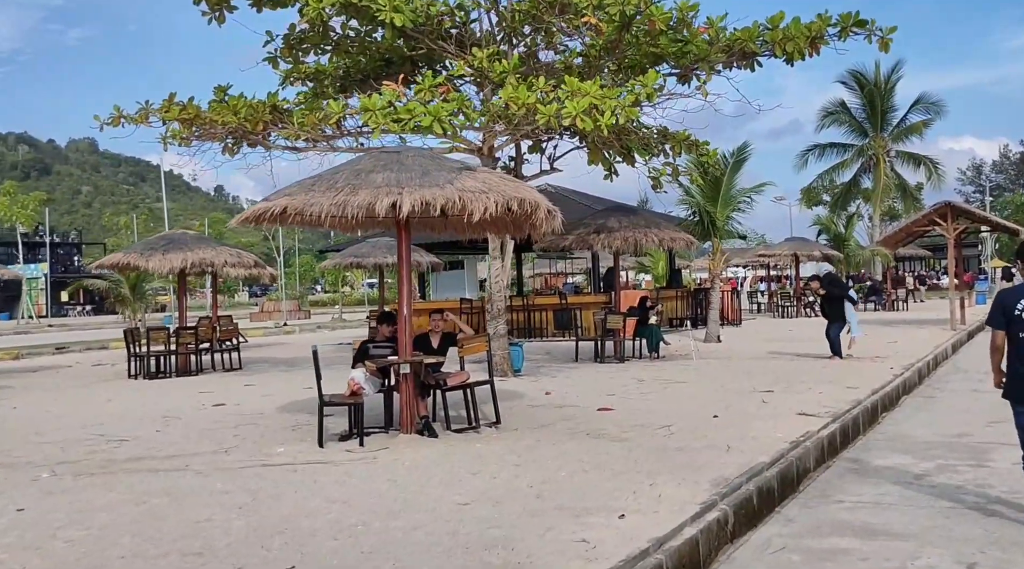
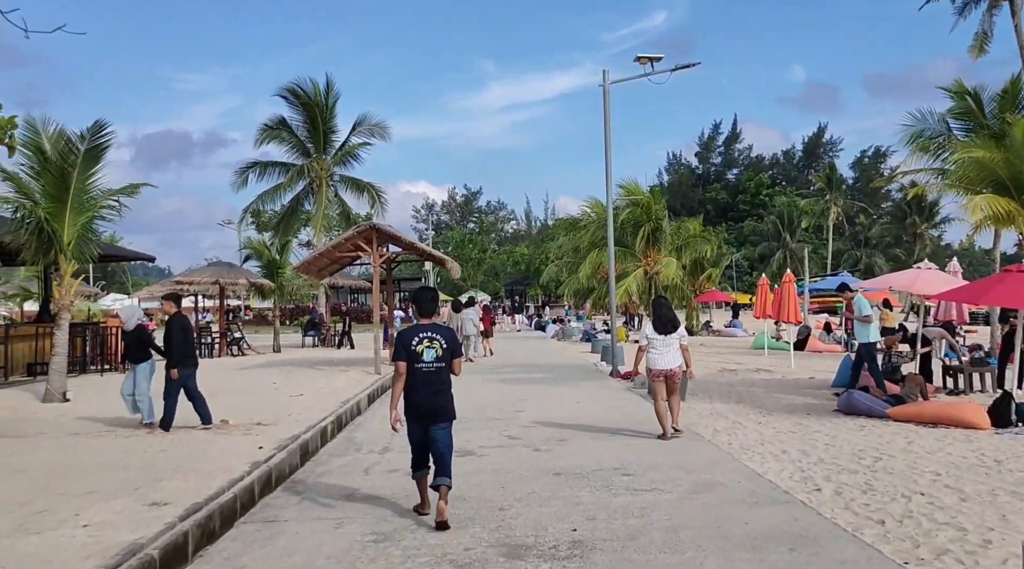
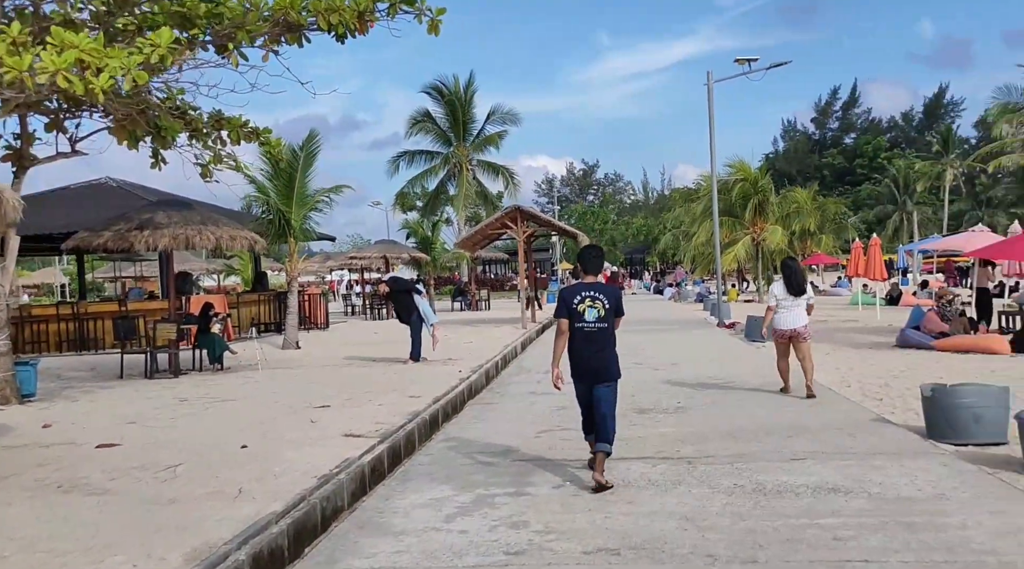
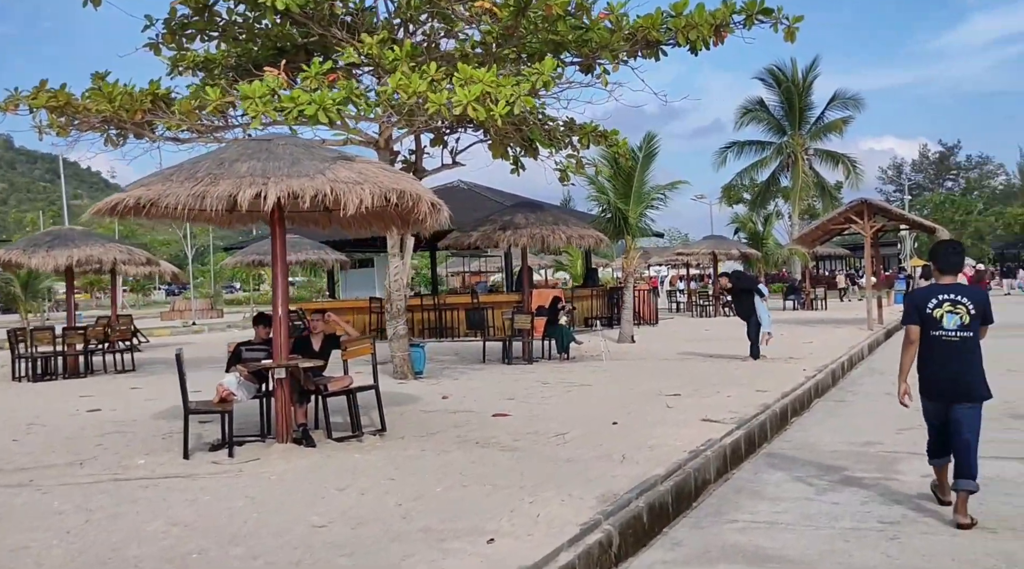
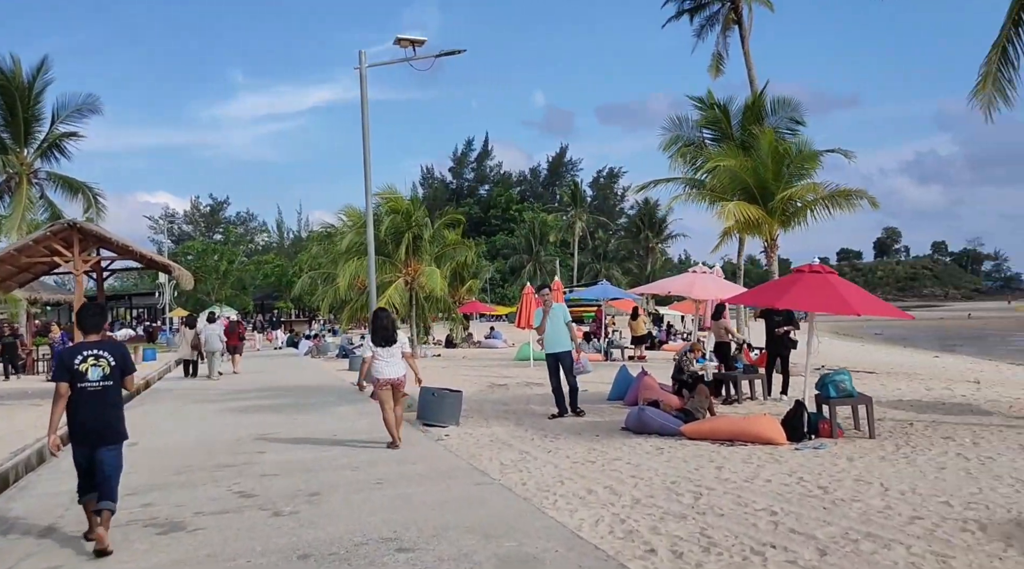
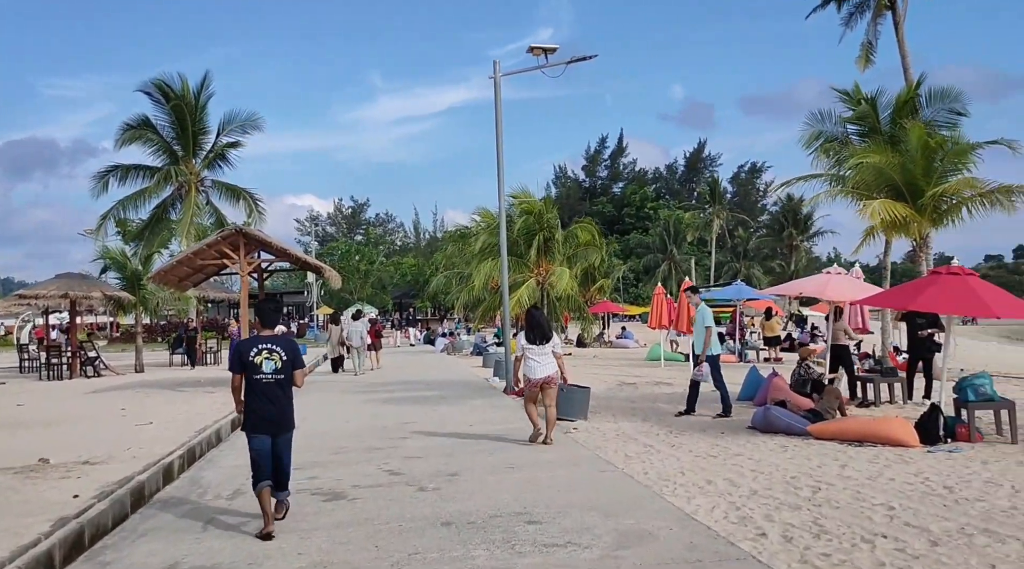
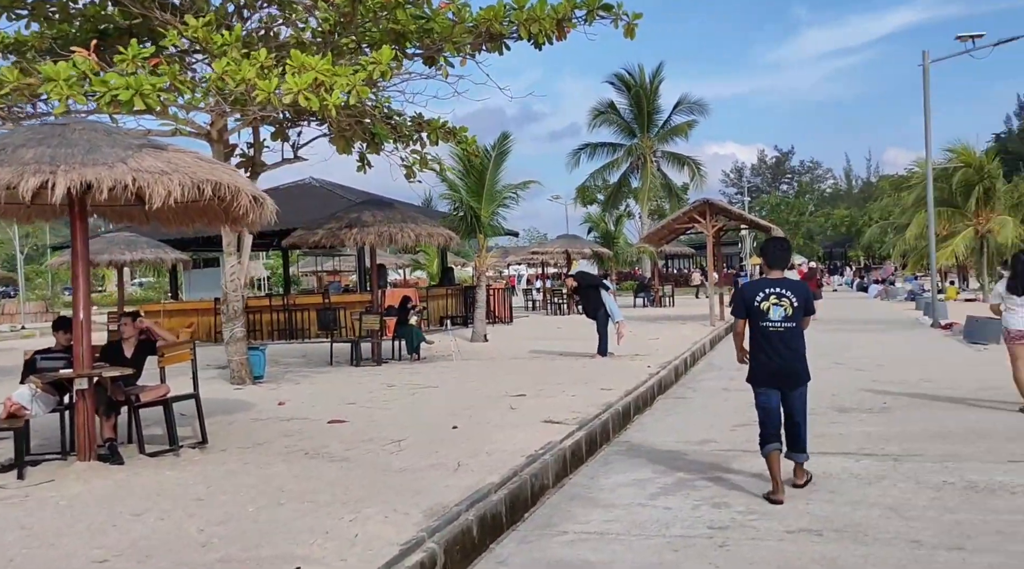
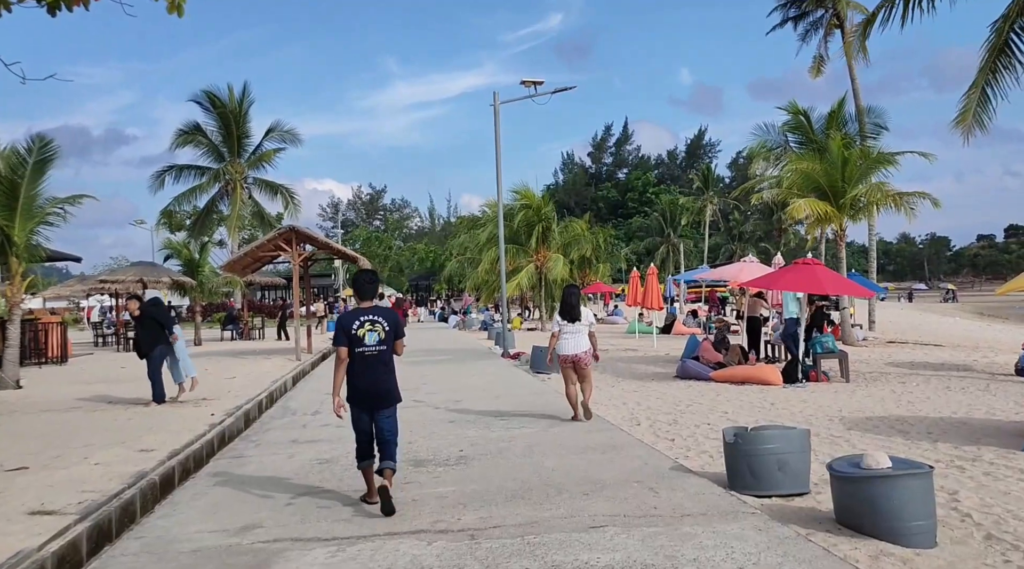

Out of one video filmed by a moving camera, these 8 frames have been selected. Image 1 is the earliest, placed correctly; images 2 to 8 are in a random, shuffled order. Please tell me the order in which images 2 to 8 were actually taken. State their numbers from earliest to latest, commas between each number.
4, 7, 3, 8, 2, 6, 5
